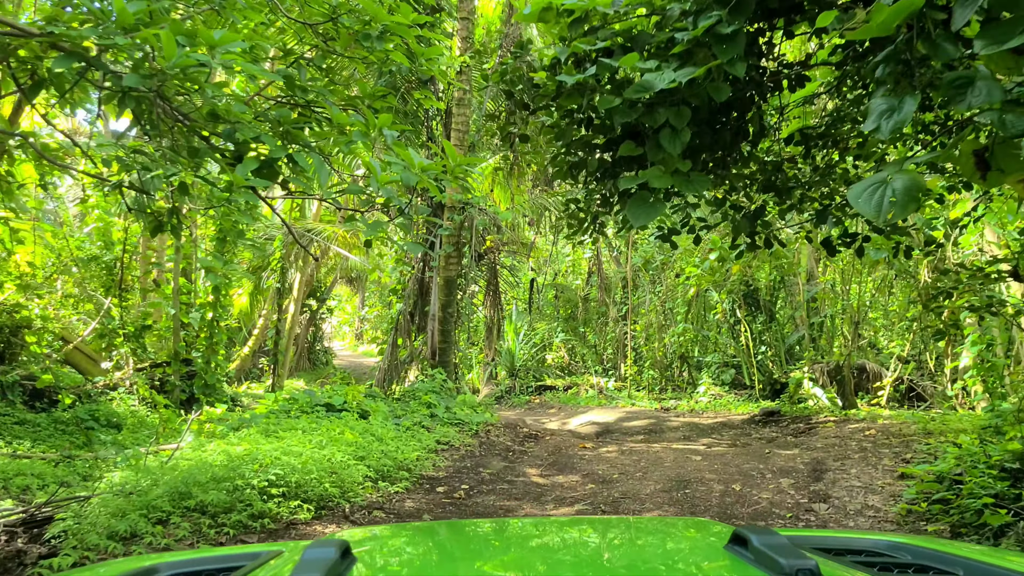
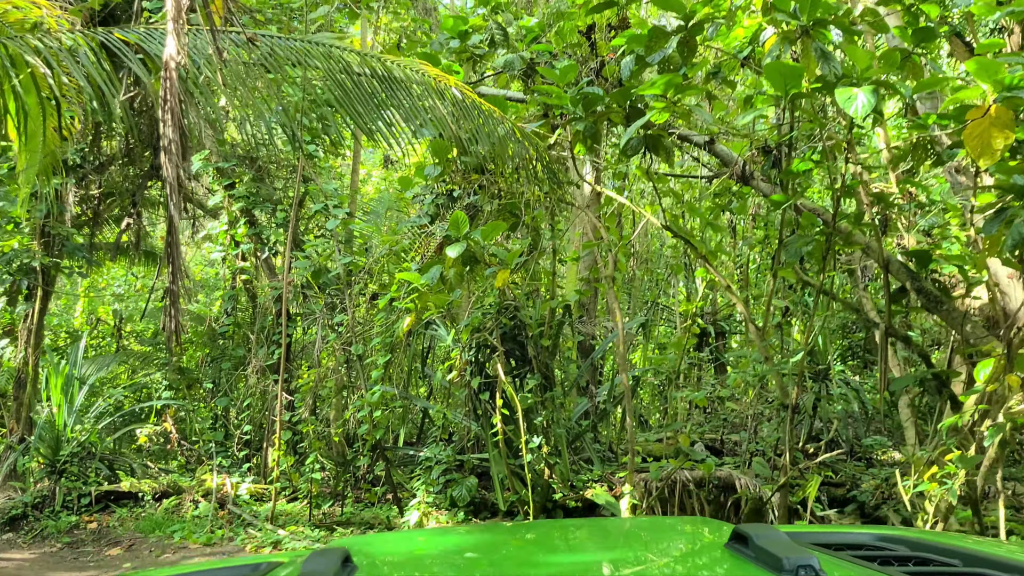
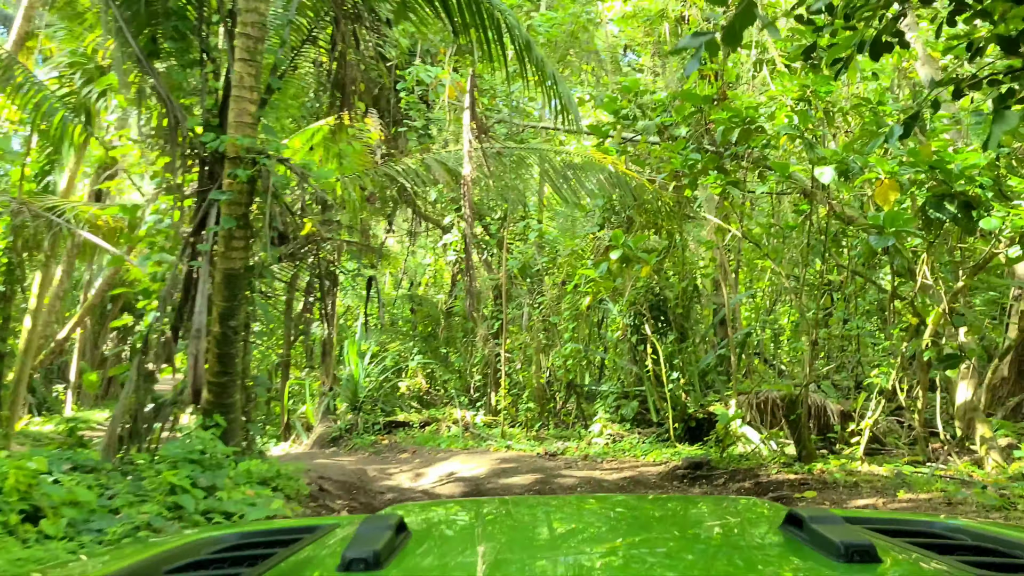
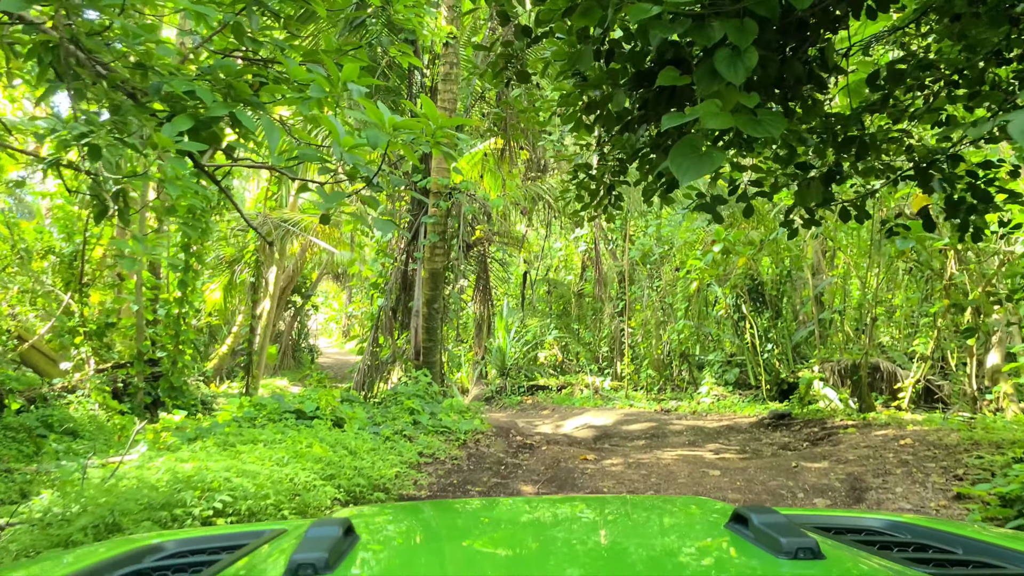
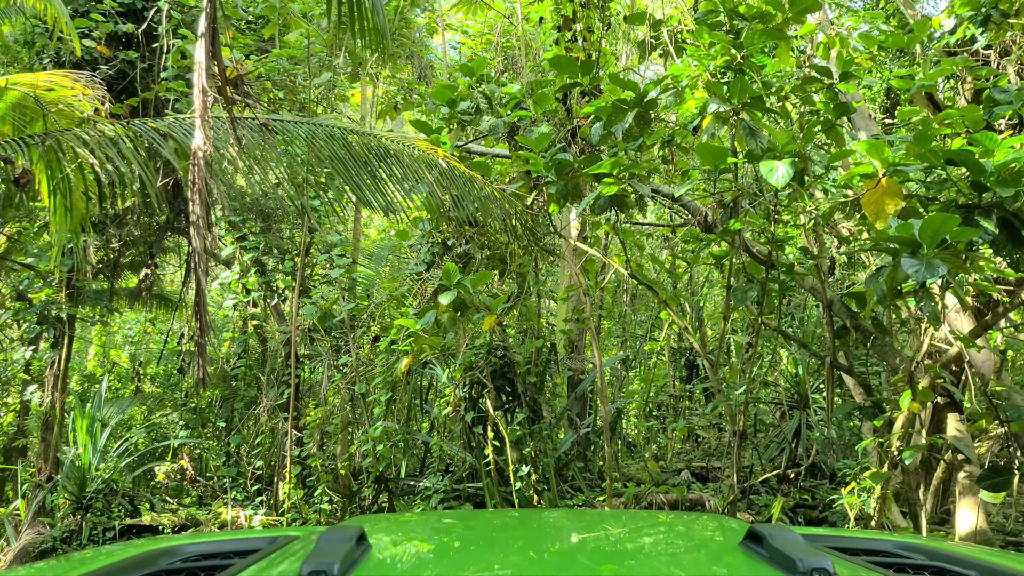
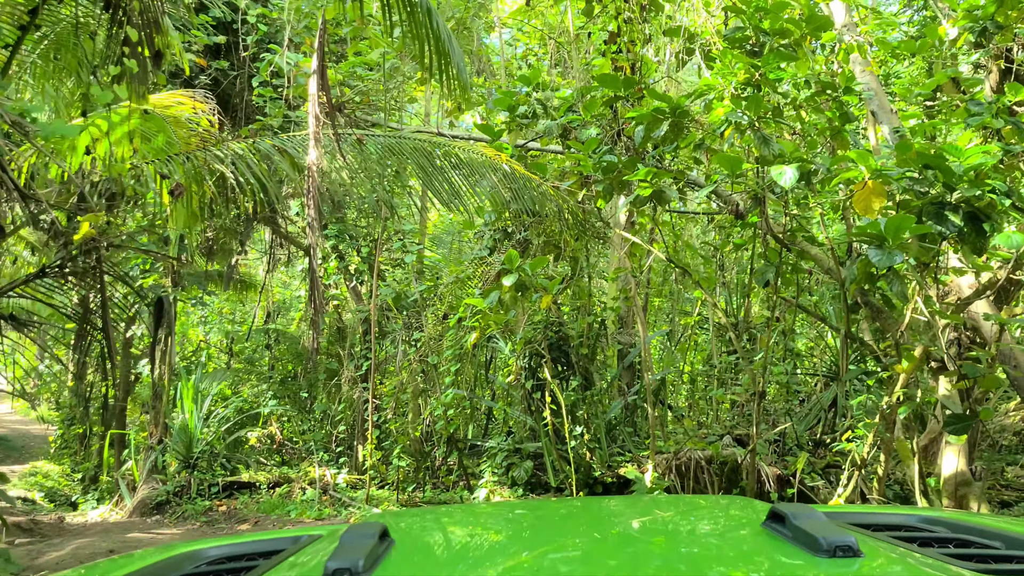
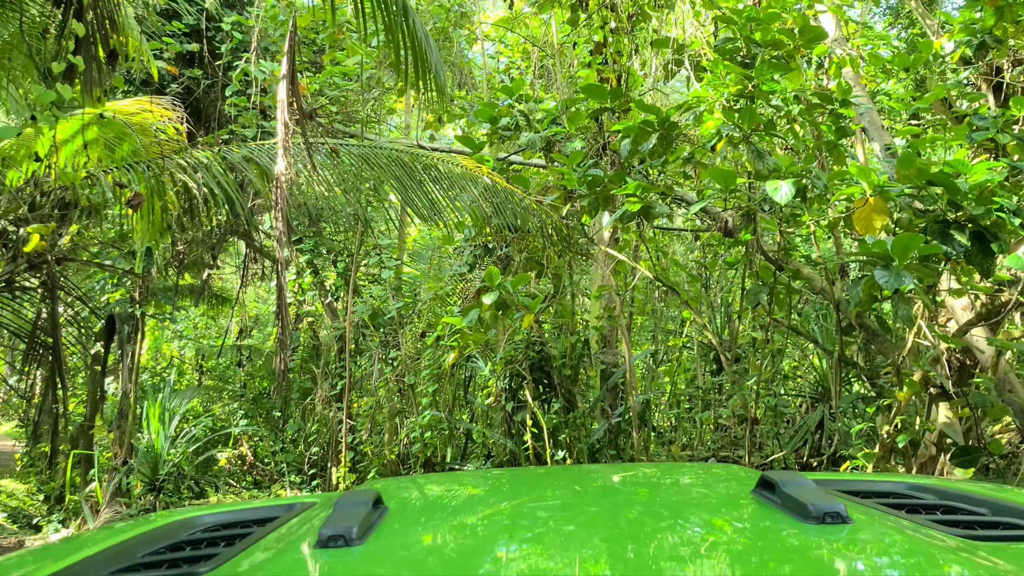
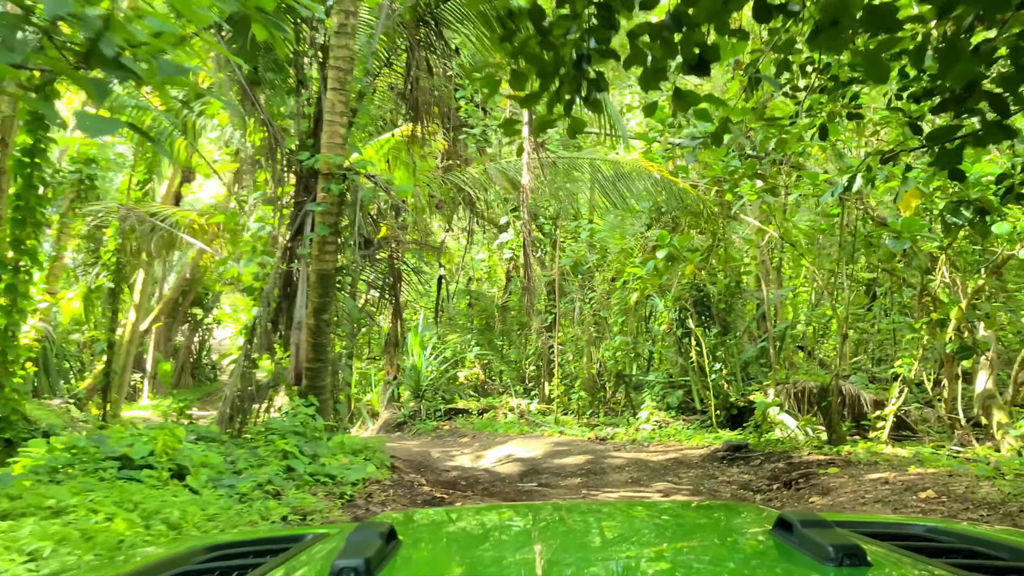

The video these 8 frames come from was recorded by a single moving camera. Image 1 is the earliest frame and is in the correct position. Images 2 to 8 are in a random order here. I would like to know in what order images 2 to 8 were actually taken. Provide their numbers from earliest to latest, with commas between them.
4, 8, 3, 6, 7, 5, 2
